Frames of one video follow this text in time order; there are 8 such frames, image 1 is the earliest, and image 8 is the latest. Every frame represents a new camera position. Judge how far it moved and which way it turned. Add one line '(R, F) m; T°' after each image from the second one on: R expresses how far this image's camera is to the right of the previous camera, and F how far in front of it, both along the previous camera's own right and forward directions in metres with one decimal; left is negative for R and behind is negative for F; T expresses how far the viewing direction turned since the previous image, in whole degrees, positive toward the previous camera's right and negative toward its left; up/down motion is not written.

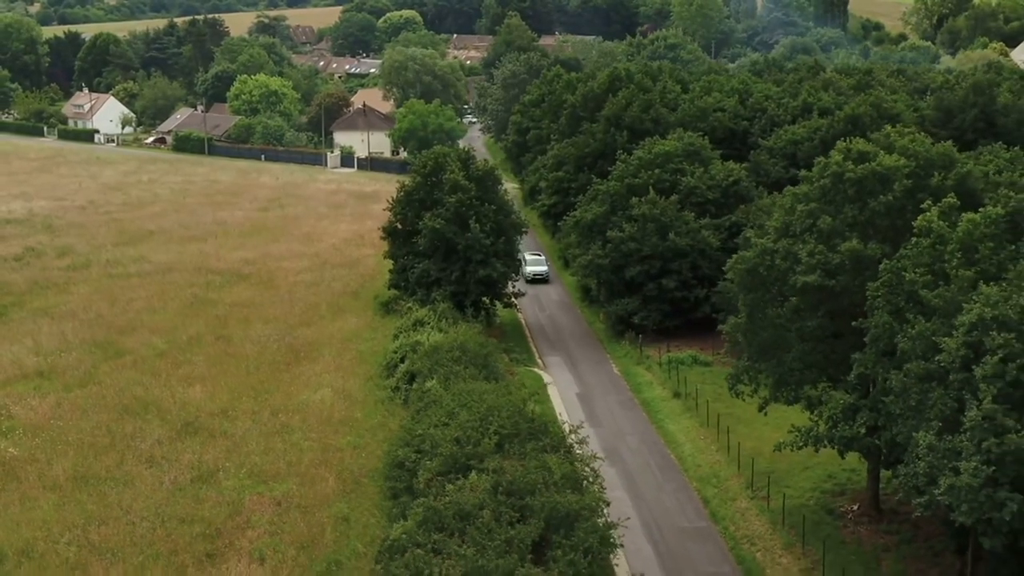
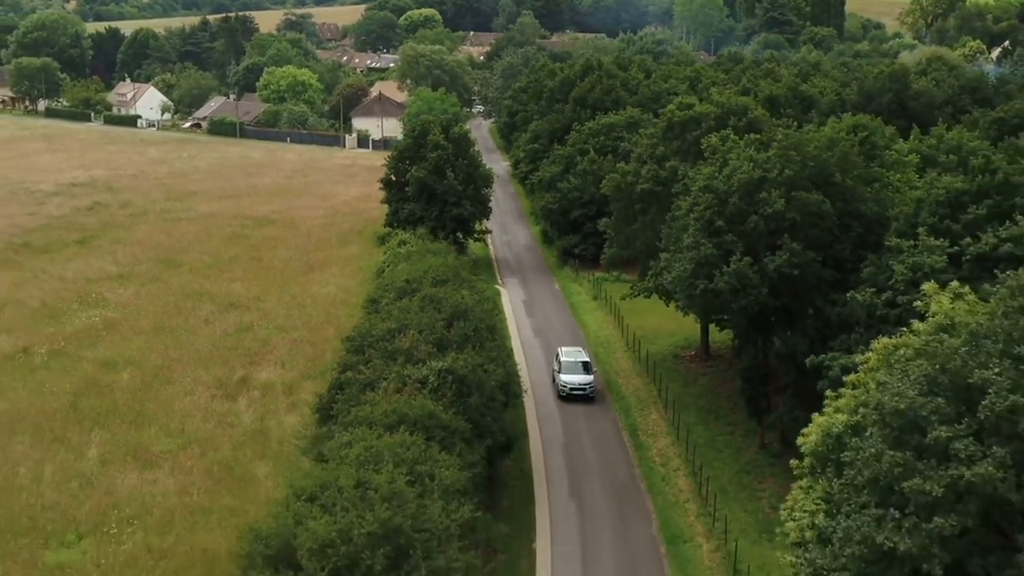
(+2.4, -11.5) m; -1°
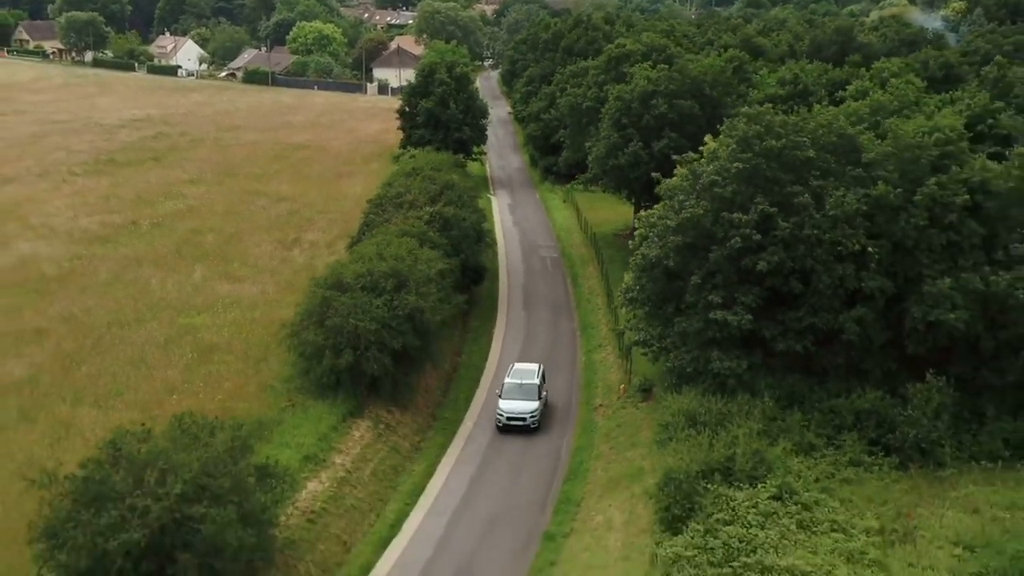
(+1.6, -12.5) m; -1°
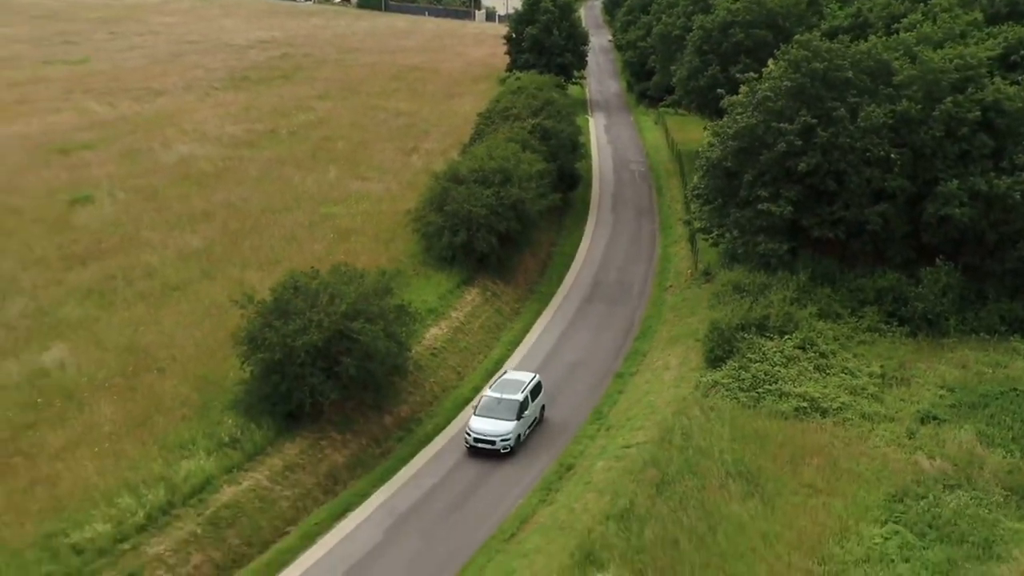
(+0.4, -6.0) m; -5°
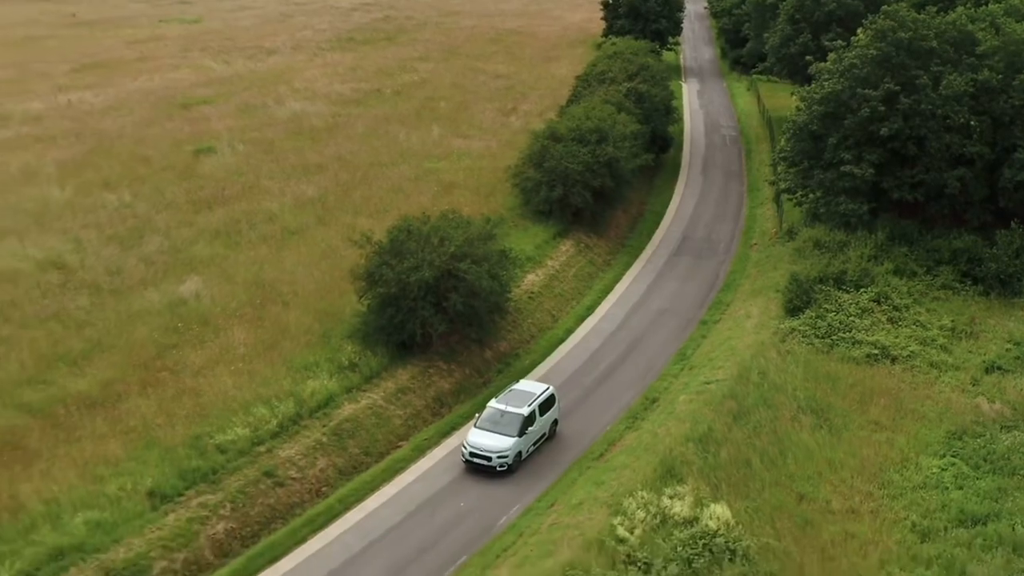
(-0.1, -2.3) m; -4°
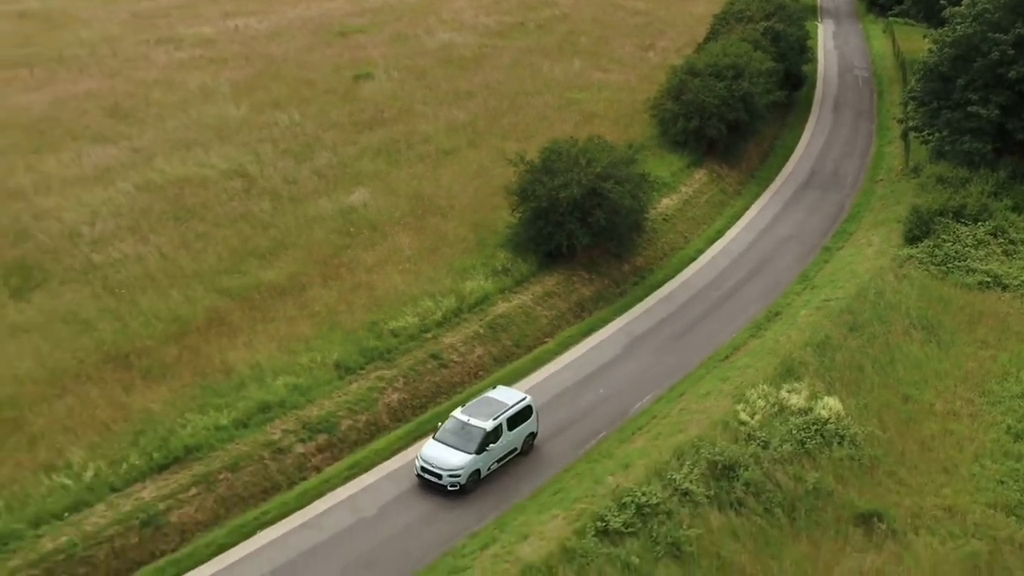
(-0.4, -2.9) m; -5°
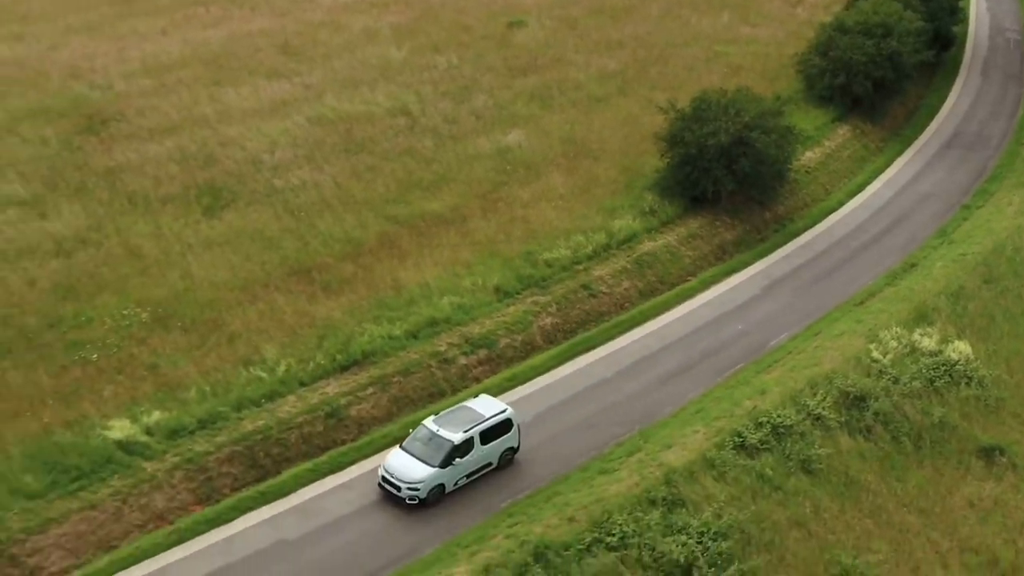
(-0.5, -2.0) m; -6°
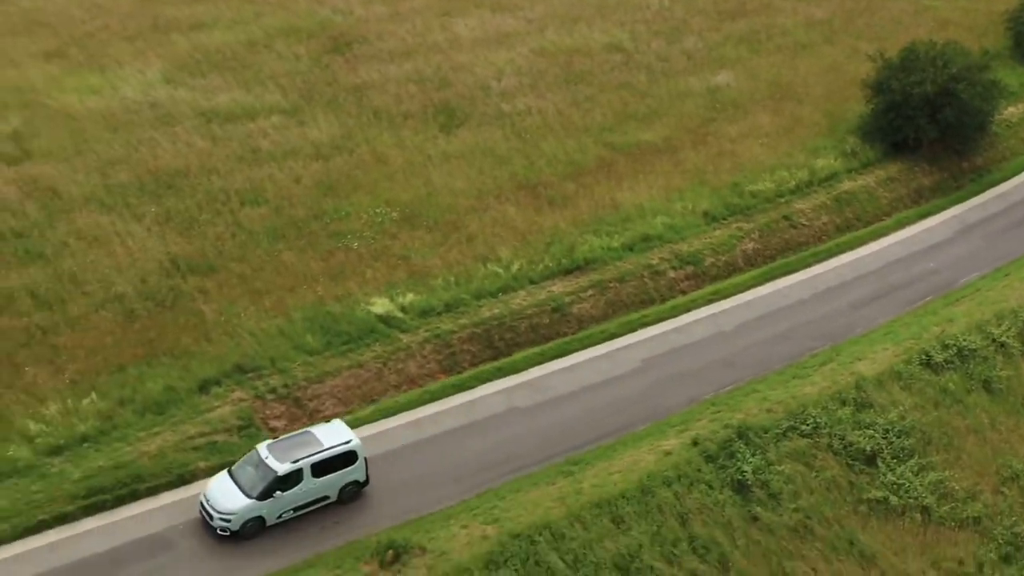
(-0.8, -2.9) m; -8°
